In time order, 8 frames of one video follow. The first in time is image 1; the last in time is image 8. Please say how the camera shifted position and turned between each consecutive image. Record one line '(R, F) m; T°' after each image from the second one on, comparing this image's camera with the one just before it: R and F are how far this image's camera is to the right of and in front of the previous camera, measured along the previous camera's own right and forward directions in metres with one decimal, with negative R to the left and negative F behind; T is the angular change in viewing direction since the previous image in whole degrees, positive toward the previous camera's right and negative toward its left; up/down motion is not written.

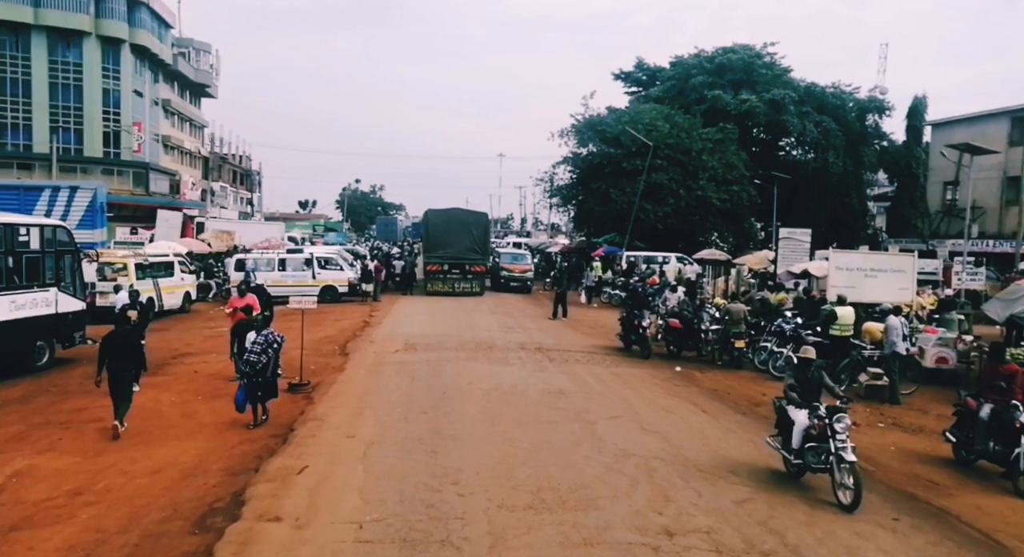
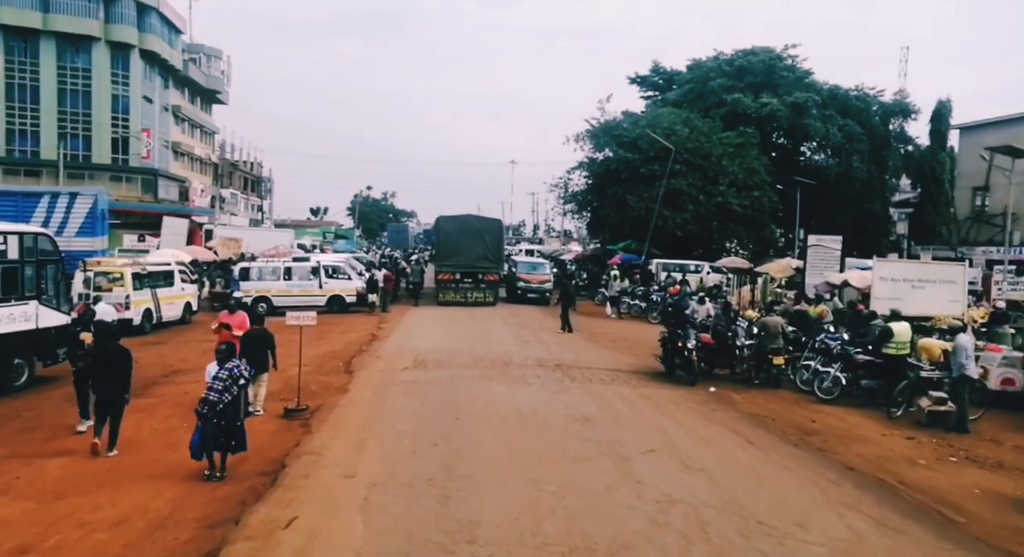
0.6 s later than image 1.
(-0.1, +1.3) m; -1°
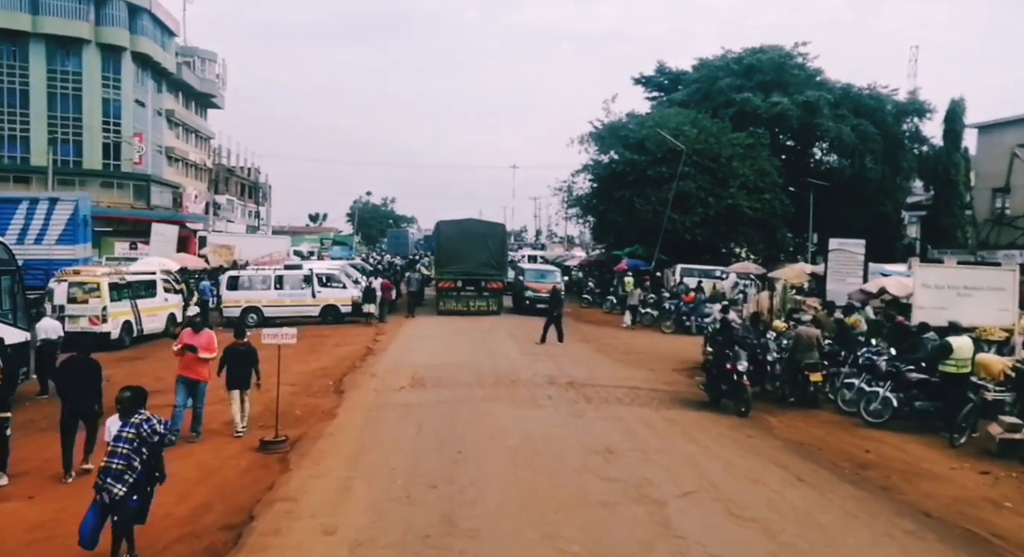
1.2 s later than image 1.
(-0.1, +1.5) m; 0°
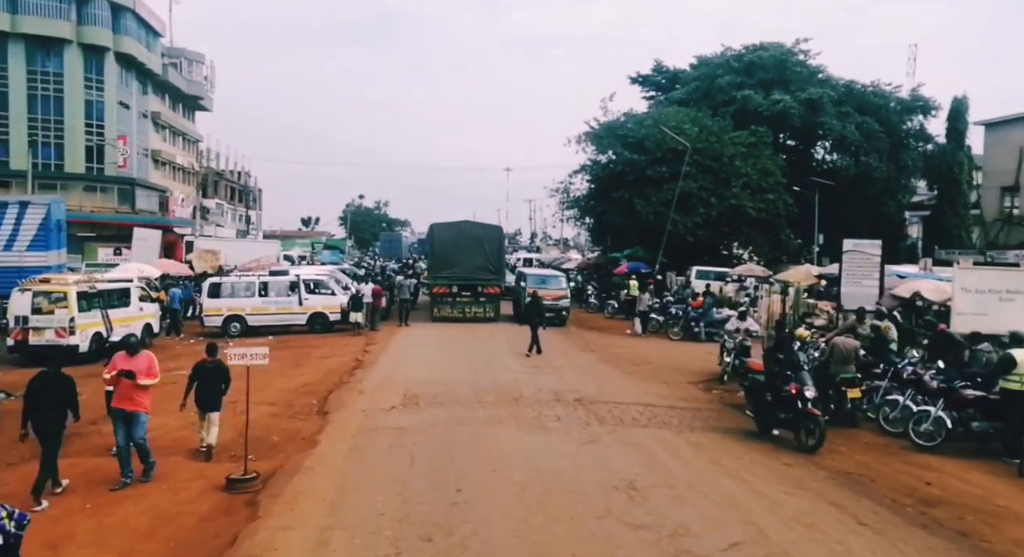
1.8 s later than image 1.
(-0.1, +1.4) m; 0°
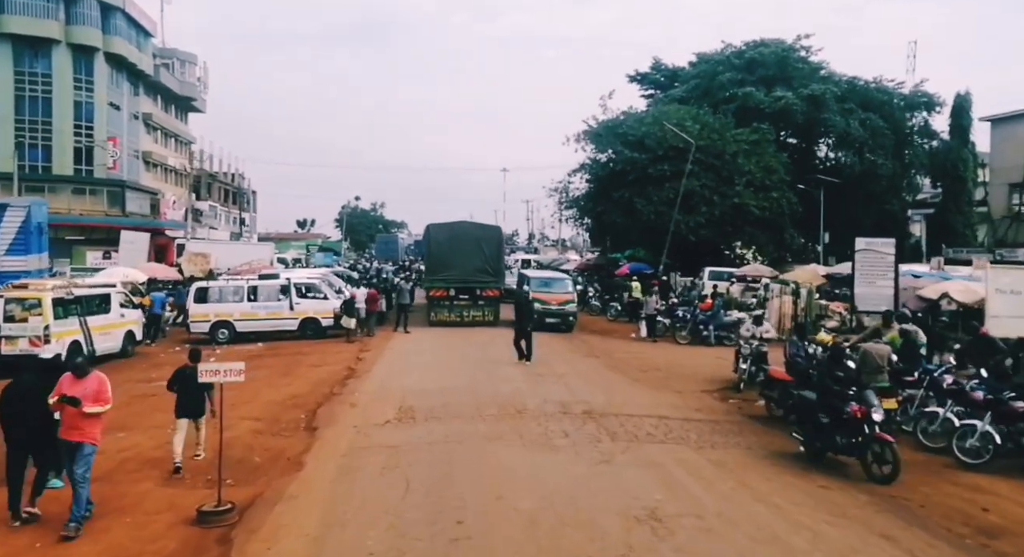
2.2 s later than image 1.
(-0.1, +1.0) m; 0°
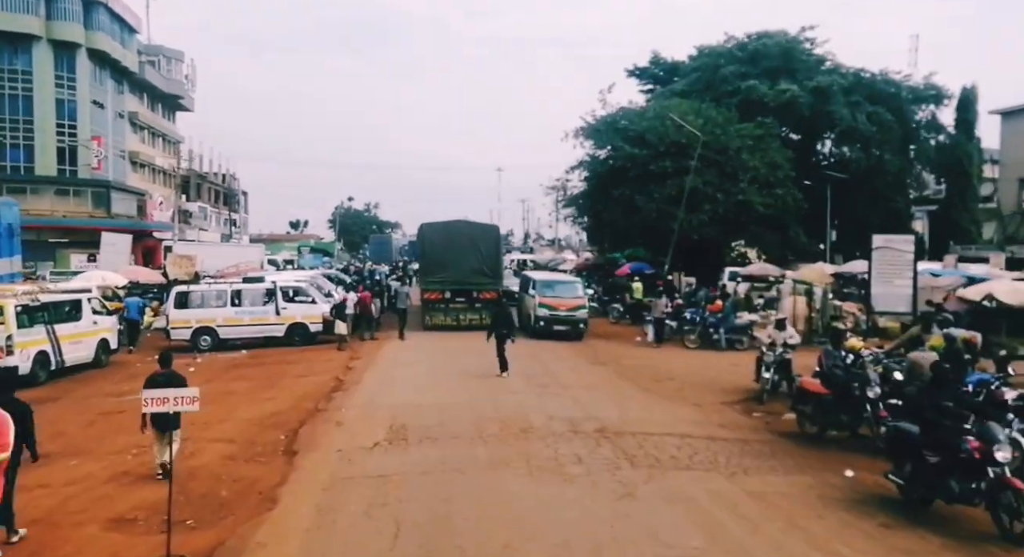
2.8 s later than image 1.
(-0.1, +1.4) m; 0°
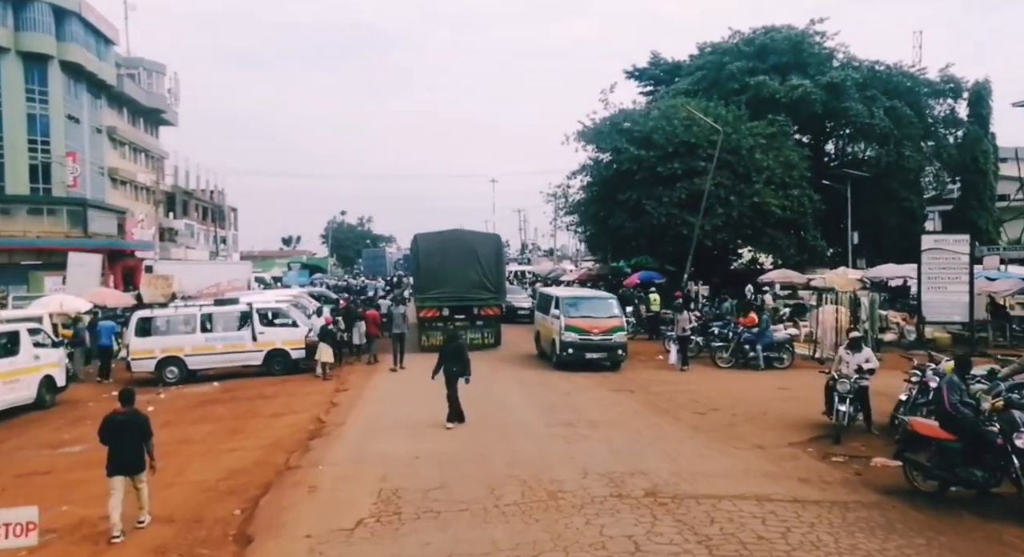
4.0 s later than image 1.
(-0.3, +2.7) m; 0°
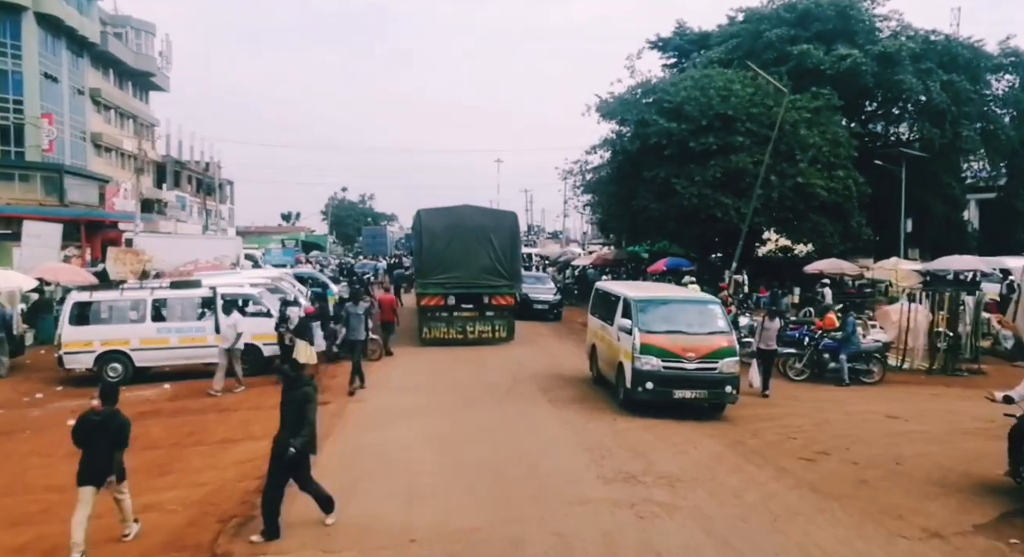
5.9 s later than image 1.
(-0.5, +3.9) m; 0°
